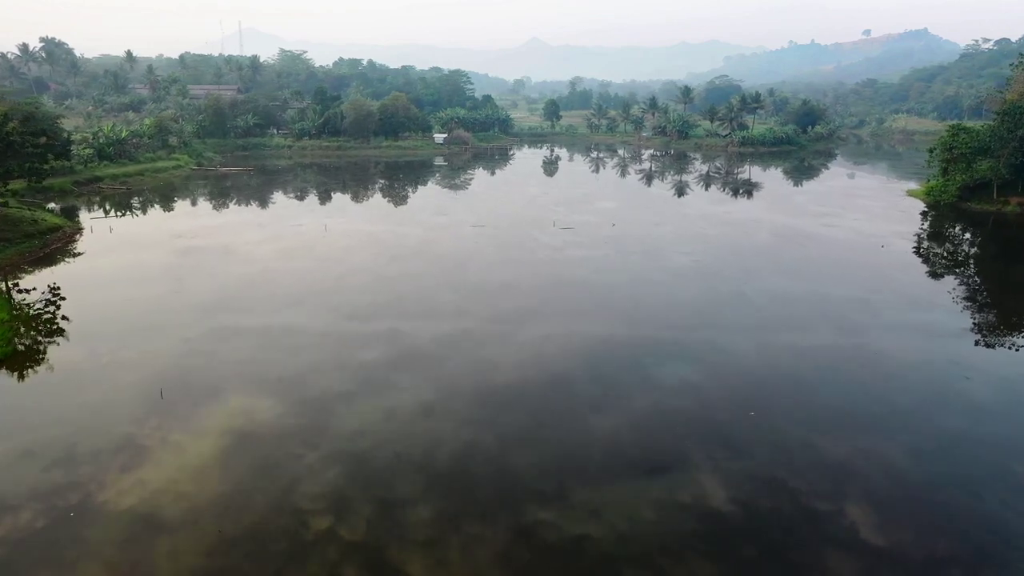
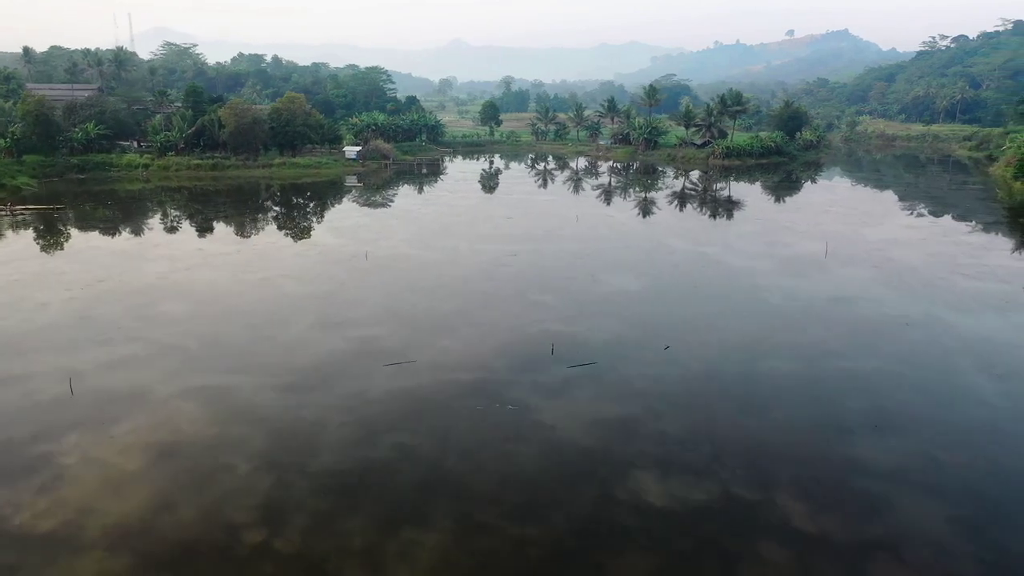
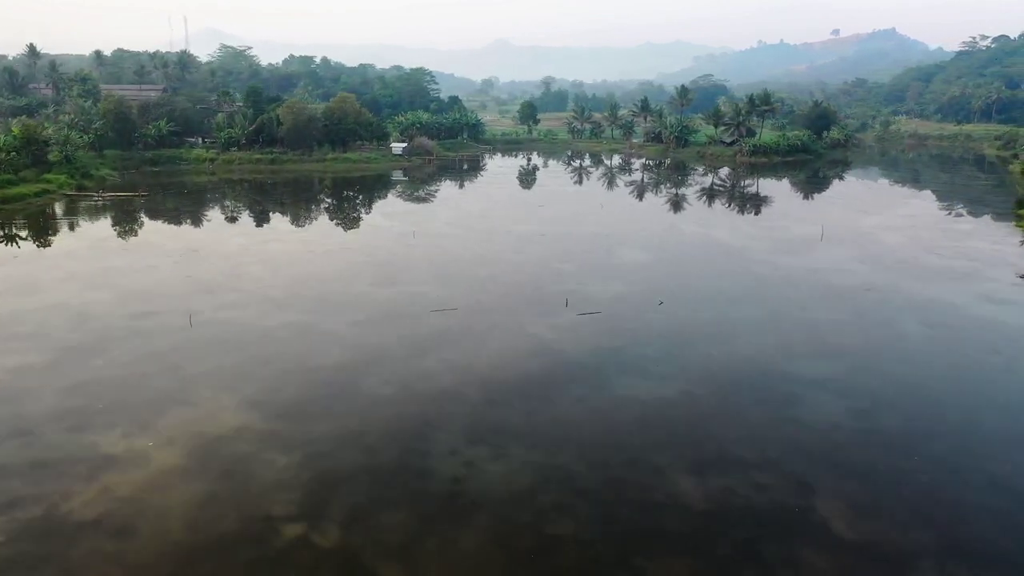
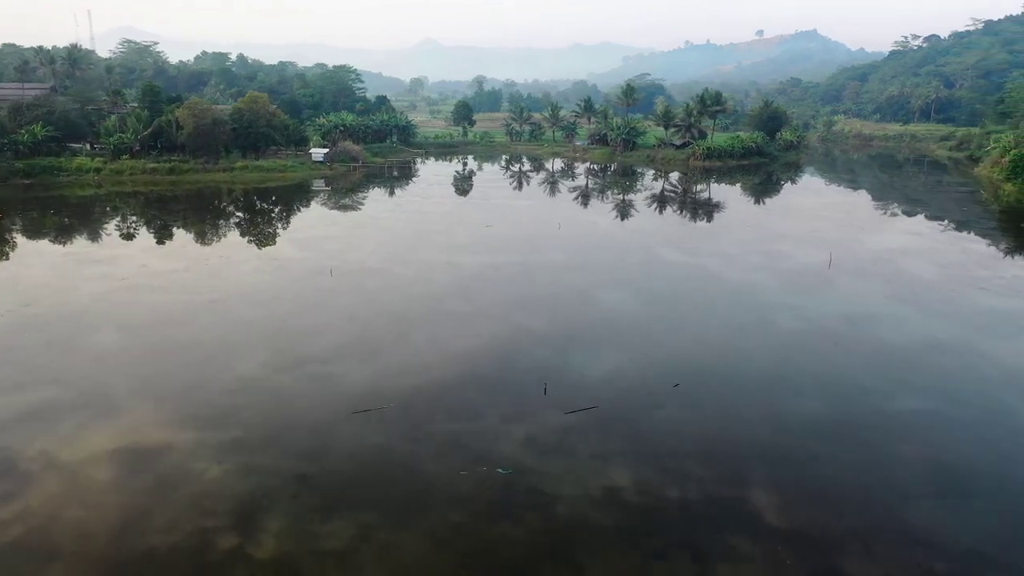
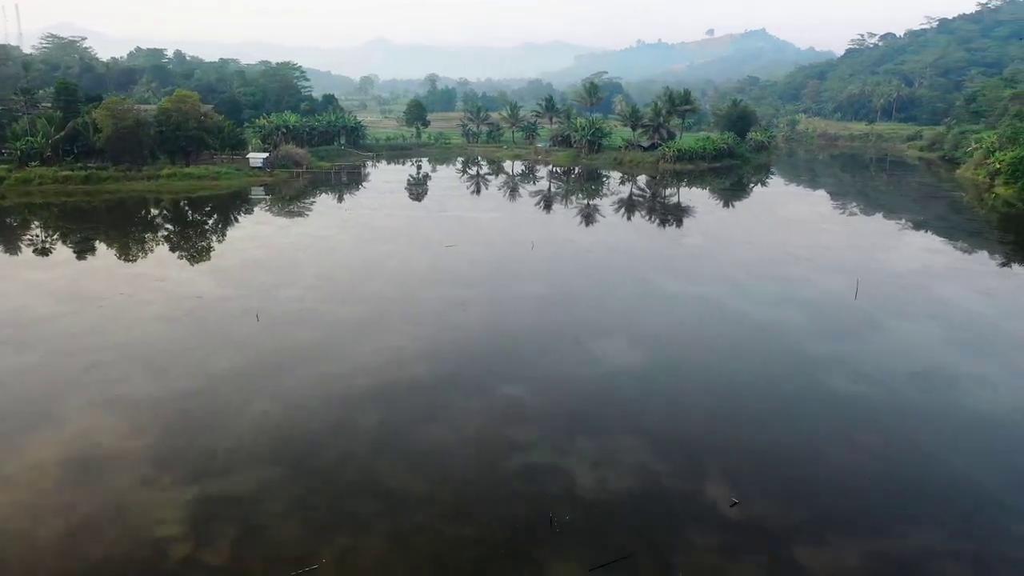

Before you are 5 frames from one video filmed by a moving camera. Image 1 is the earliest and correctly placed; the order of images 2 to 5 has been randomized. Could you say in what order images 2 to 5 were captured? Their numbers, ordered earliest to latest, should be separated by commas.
3, 2, 4, 5
